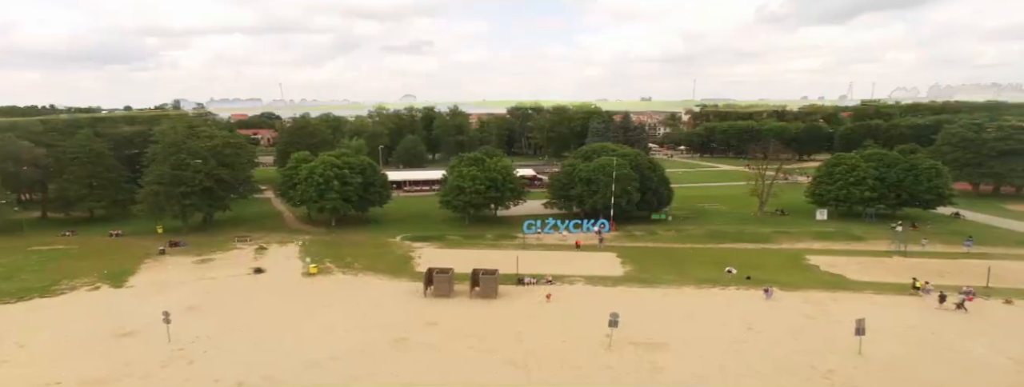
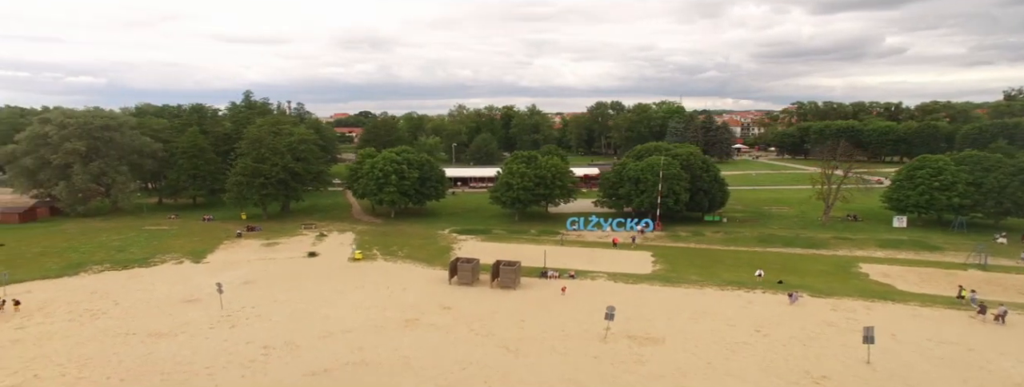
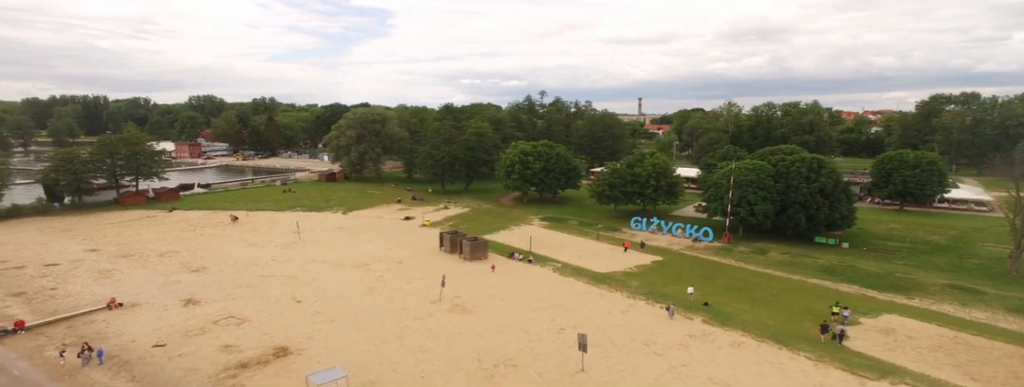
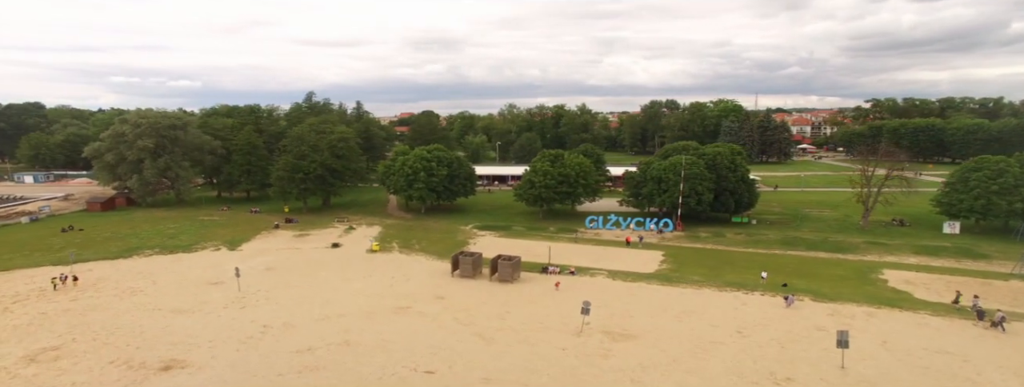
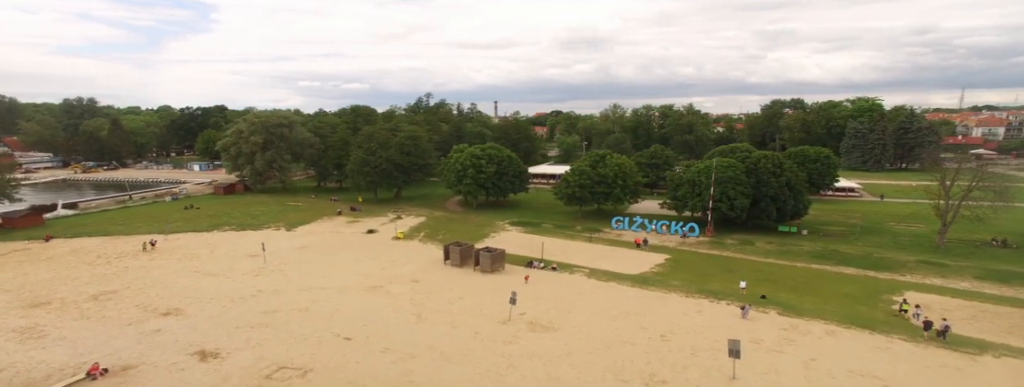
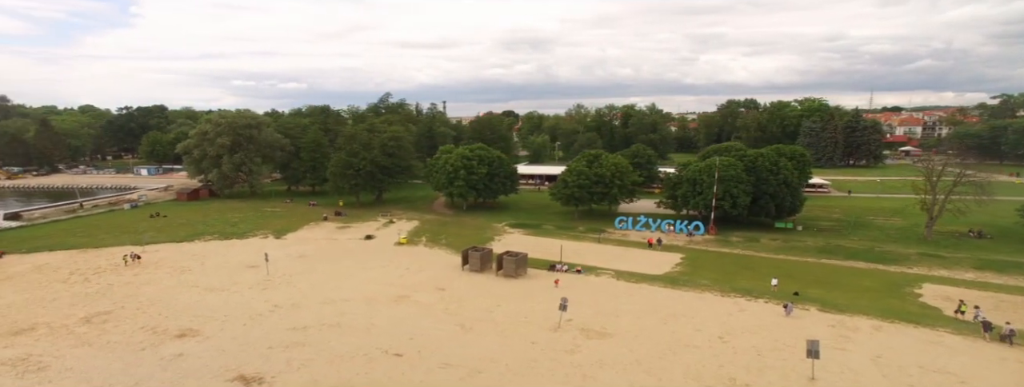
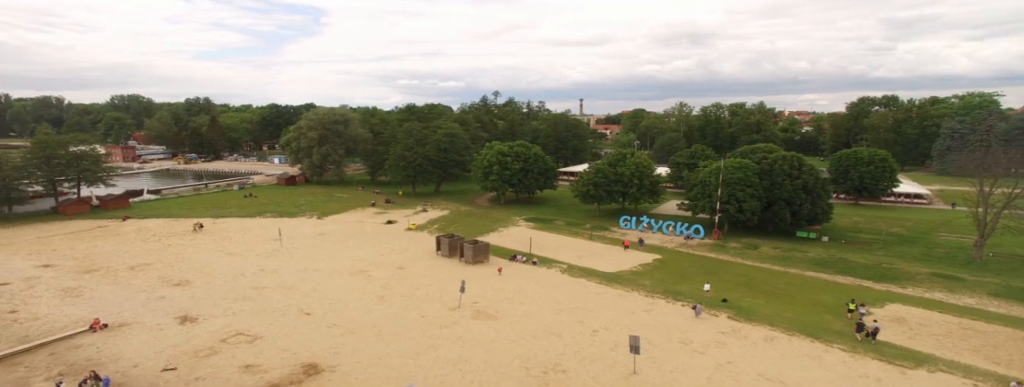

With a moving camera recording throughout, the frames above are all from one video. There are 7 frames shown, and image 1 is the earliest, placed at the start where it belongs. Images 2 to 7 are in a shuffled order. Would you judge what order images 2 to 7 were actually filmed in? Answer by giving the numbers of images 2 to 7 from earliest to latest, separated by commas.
2, 4, 6, 5, 7, 3
